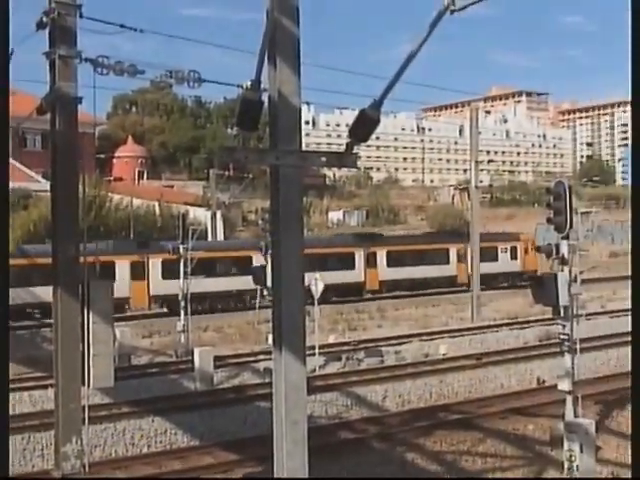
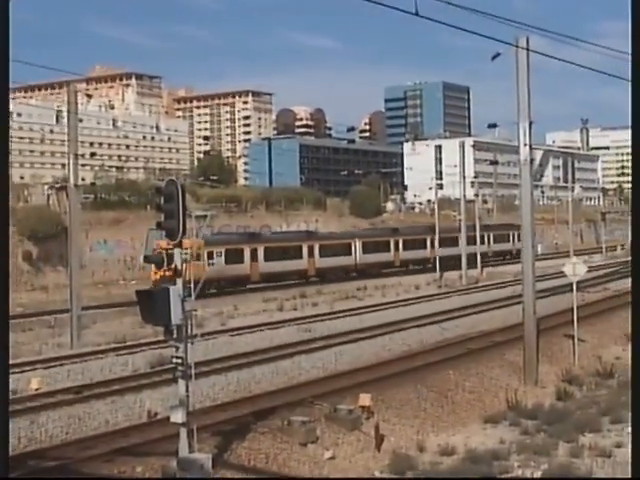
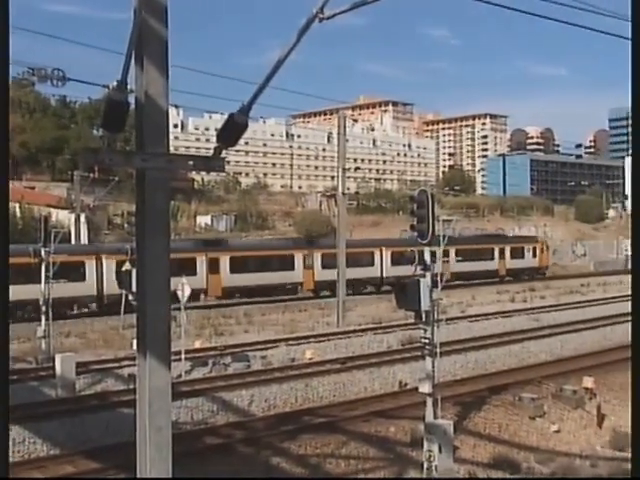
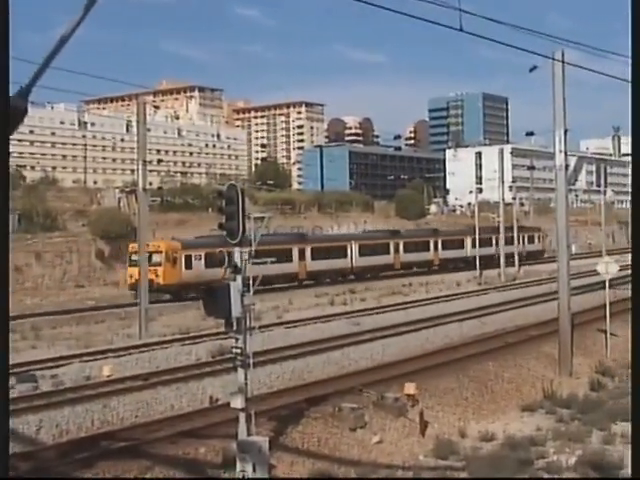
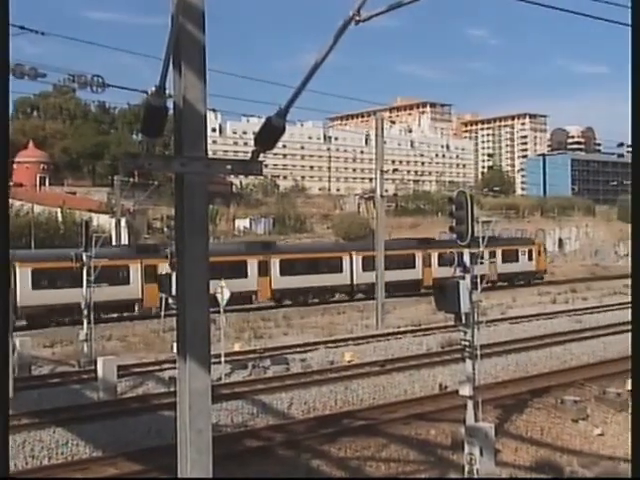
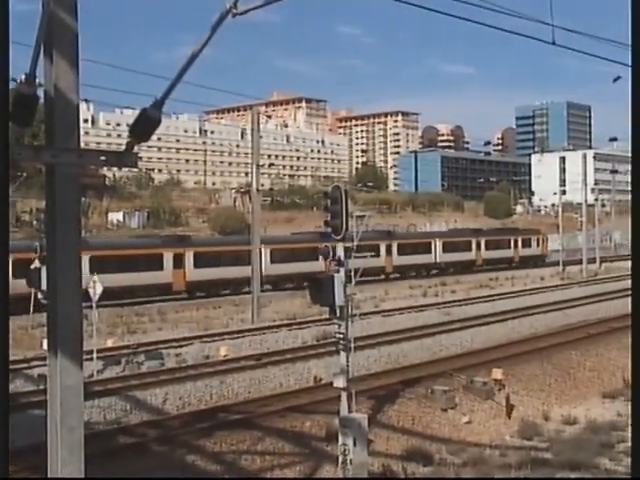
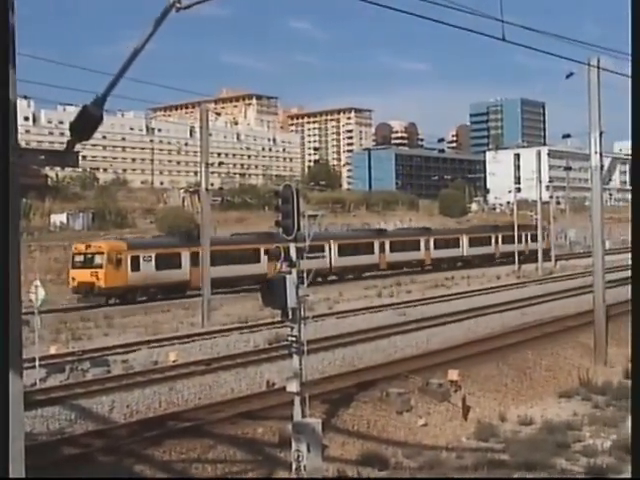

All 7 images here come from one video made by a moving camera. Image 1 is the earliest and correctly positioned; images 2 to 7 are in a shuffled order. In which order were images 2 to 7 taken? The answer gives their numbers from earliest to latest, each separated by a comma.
5, 3, 6, 7, 4, 2
